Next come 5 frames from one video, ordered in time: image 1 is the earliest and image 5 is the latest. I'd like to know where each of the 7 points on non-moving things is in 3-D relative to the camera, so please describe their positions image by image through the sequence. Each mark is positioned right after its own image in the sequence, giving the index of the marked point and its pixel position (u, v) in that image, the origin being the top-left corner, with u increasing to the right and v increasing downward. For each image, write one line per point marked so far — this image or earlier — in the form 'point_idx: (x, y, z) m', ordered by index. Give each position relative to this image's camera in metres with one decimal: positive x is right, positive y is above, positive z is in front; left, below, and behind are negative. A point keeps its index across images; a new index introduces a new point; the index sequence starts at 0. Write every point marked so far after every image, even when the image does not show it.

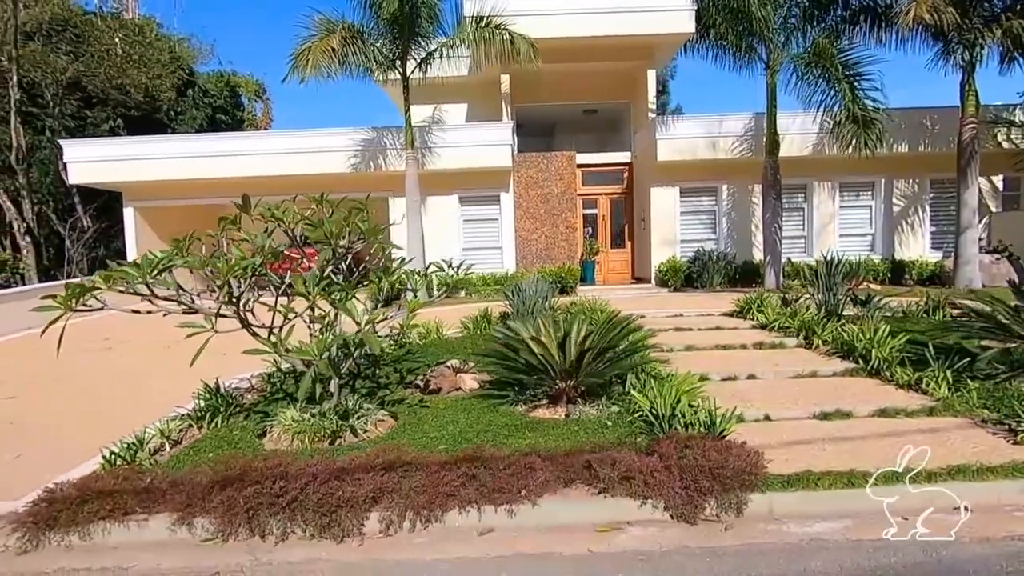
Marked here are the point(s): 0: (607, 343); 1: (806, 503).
0: (+1.0, -0.6, +6.0) m
1: (+2.1, -1.6, +3.9) m
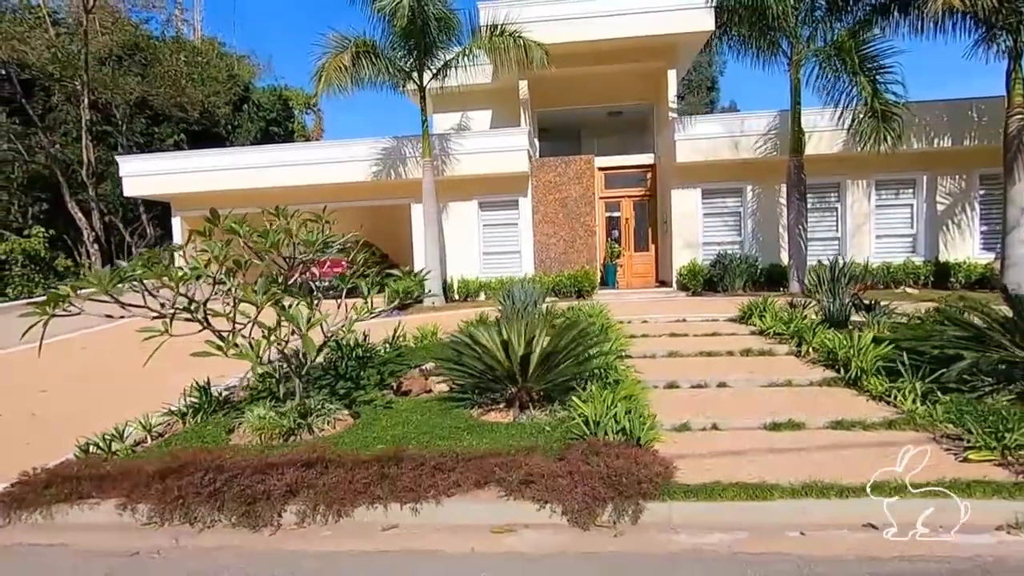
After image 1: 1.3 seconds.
0: (+0.5, -0.7, +6.0) m
1: (+1.4, -1.6, +3.9) m
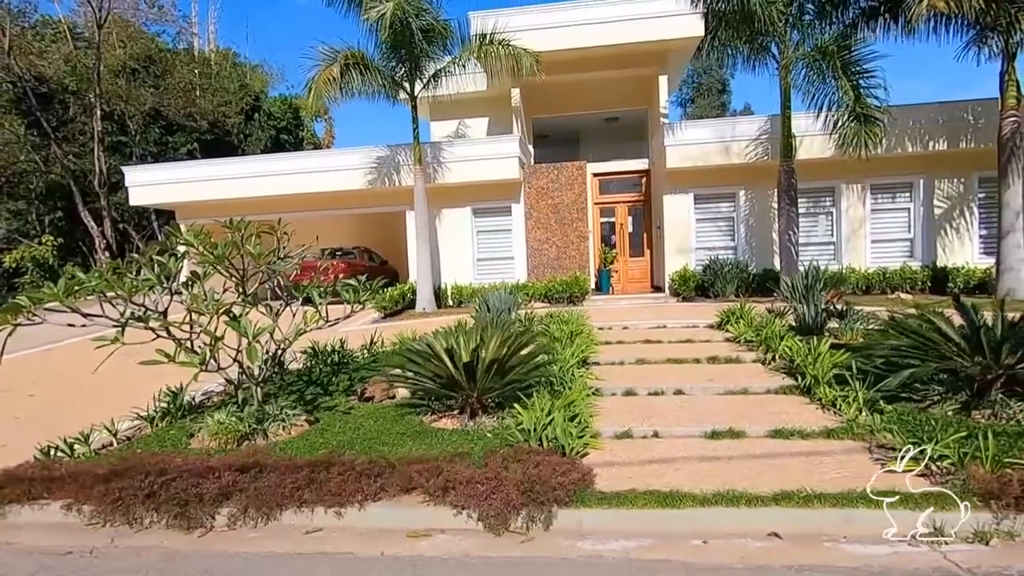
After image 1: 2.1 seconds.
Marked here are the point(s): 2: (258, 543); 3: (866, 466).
0: (-0.1, -0.8, +6.1) m
1: (+0.8, -1.7, +4.0) m
2: (-1.9, -1.9, +4.1) m
3: (+3.0, -1.5, +4.5) m
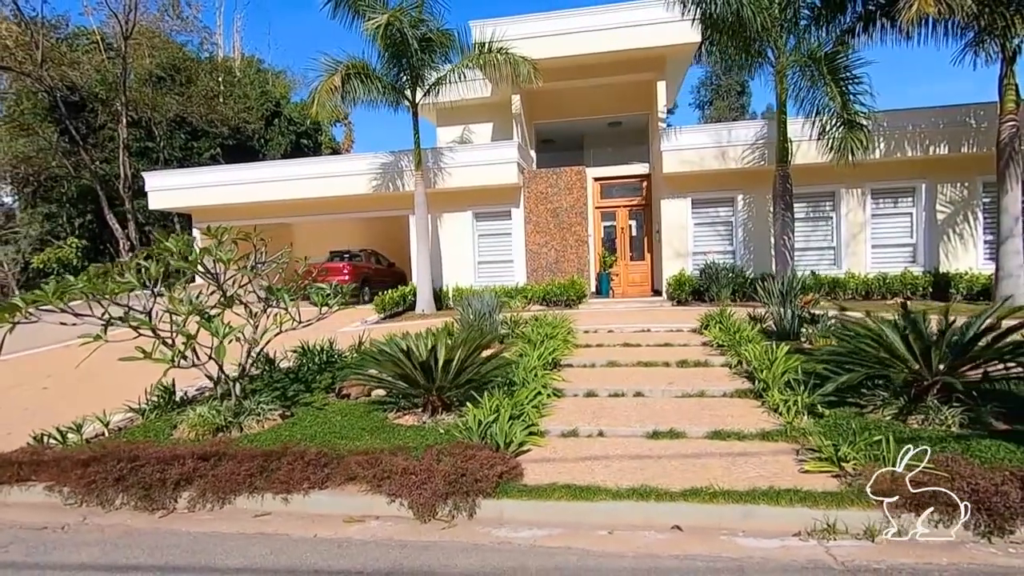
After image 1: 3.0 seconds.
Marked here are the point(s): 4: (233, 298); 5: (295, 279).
0: (-0.6, -0.8, +6.5) m
1: (+0.2, -1.8, +4.3) m
2: (-2.5, -2.0, +4.5) m
3: (+2.4, -1.6, +4.7) m
4: (-3.4, -0.1, +6.5) m
5: (-2.9, +0.1, +7.2) m
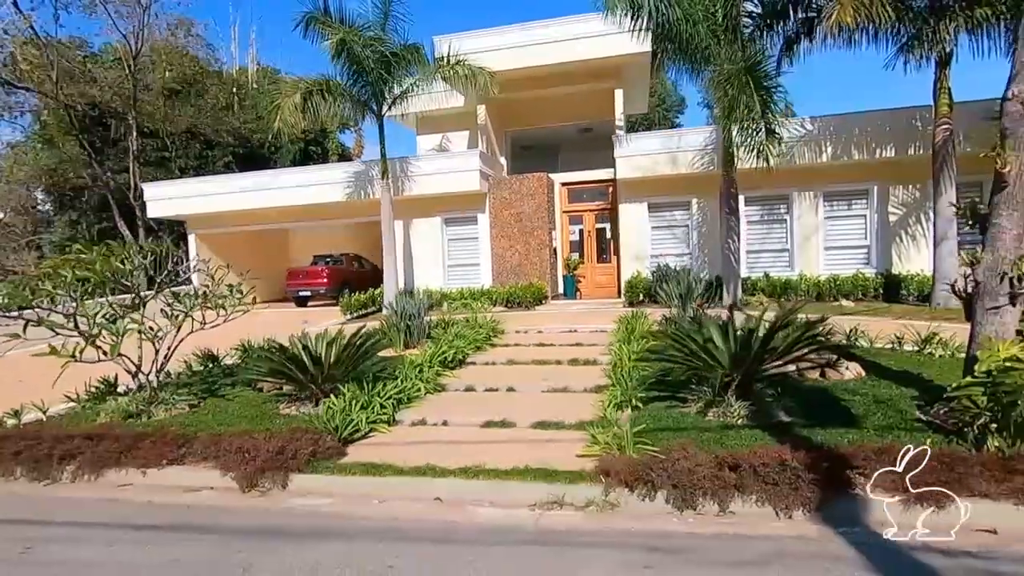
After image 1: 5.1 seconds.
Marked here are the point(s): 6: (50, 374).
0: (-2.3, -0.9, +7.3) m
1: (-1.7, -1.8, +5.0) m
2: (-4.4, -2.0, +5.4) m
3: (+0.6, -1.6, +5.4) m
4: (-5.1, -0.2, +7.5) m
5: (-4.6, 0.0, +8.2) m
6: (-9.6, -1.8, +11.1) m
